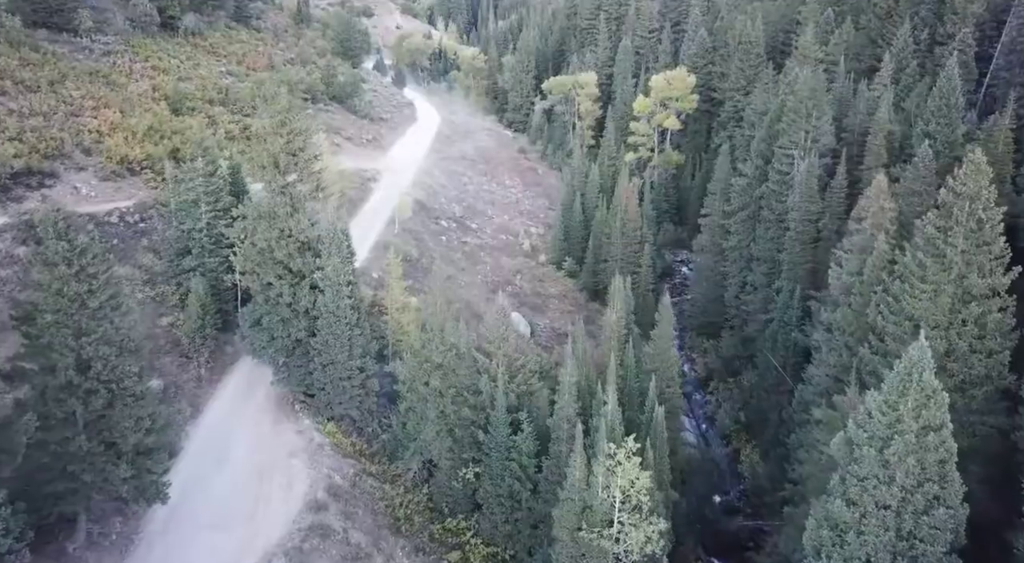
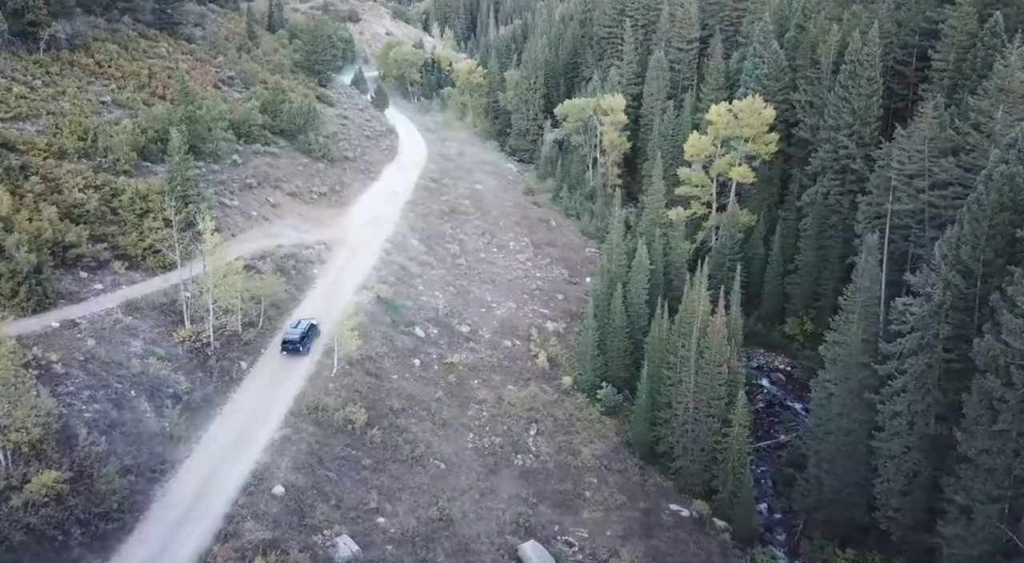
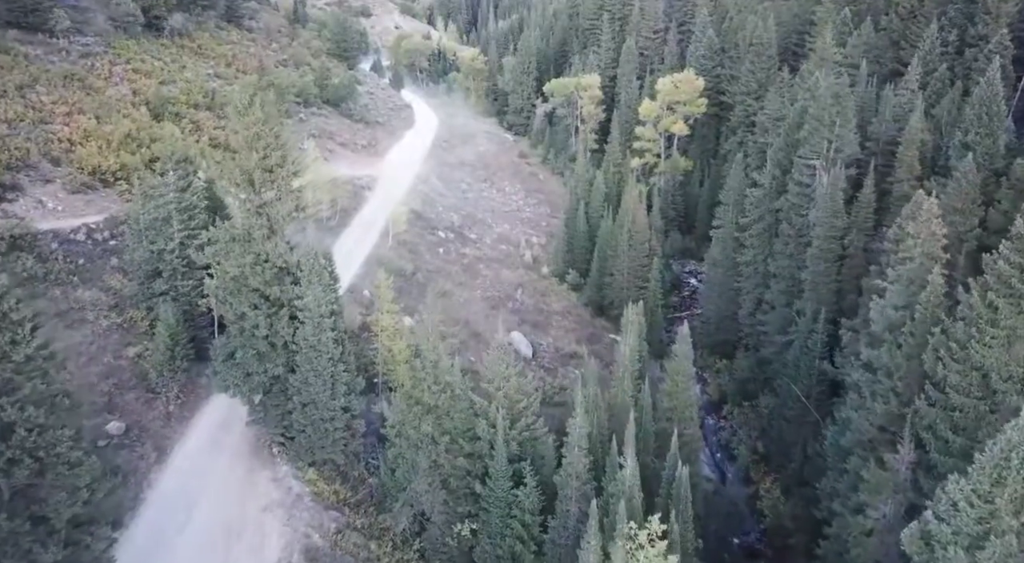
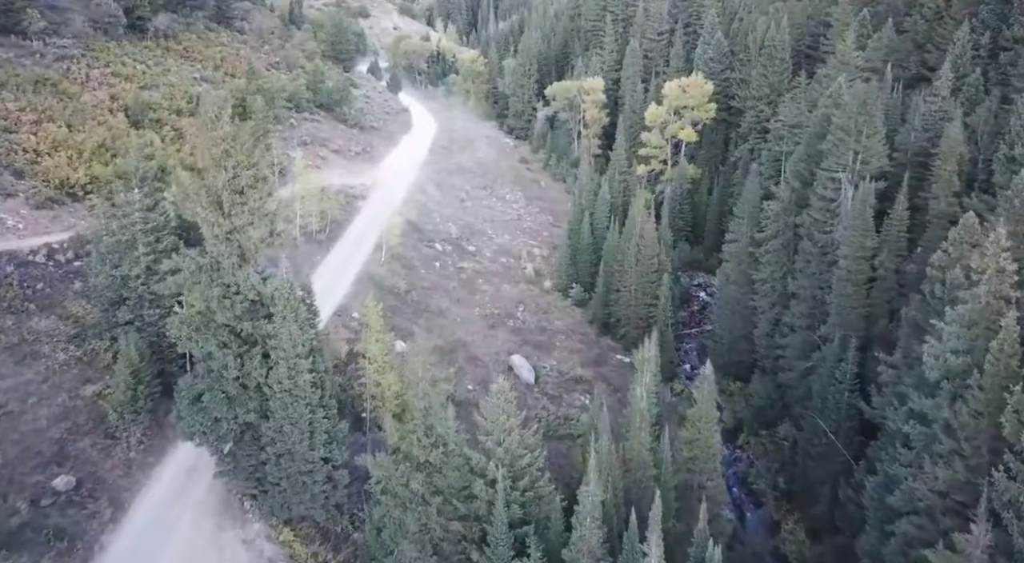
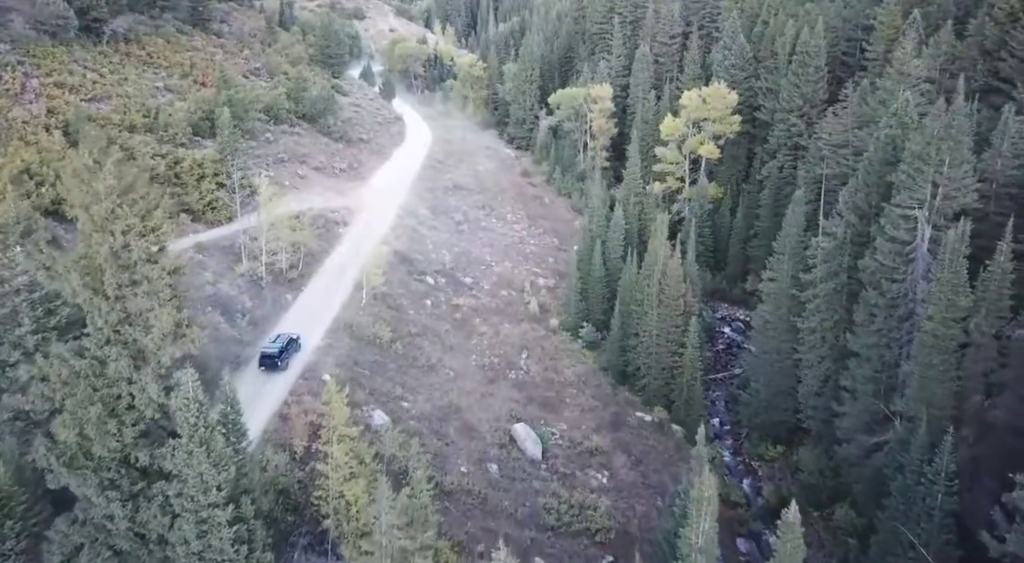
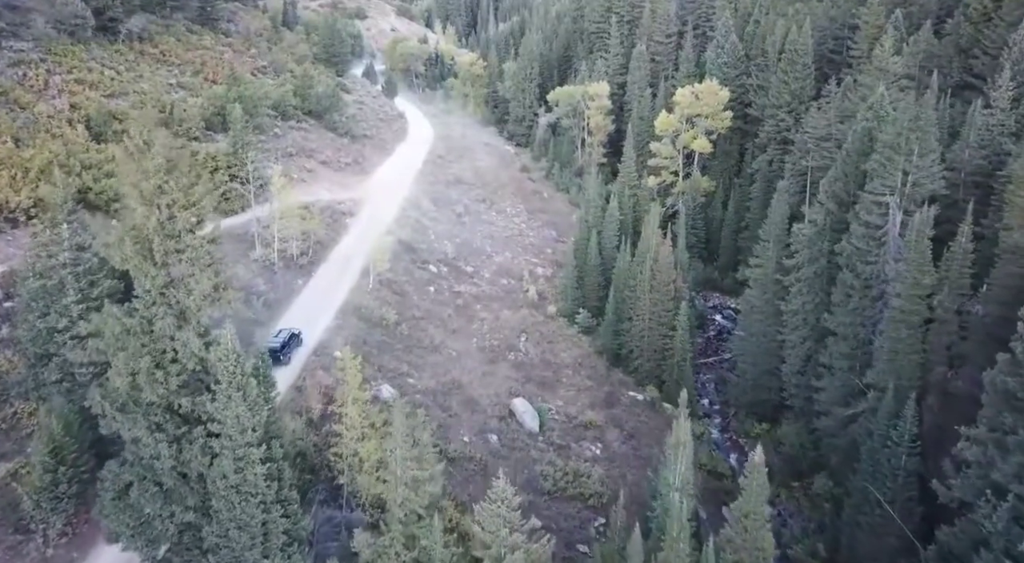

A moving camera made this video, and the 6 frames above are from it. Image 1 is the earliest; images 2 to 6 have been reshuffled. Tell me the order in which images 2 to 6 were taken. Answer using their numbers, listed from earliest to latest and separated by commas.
3, 4, 6, 5, 2
